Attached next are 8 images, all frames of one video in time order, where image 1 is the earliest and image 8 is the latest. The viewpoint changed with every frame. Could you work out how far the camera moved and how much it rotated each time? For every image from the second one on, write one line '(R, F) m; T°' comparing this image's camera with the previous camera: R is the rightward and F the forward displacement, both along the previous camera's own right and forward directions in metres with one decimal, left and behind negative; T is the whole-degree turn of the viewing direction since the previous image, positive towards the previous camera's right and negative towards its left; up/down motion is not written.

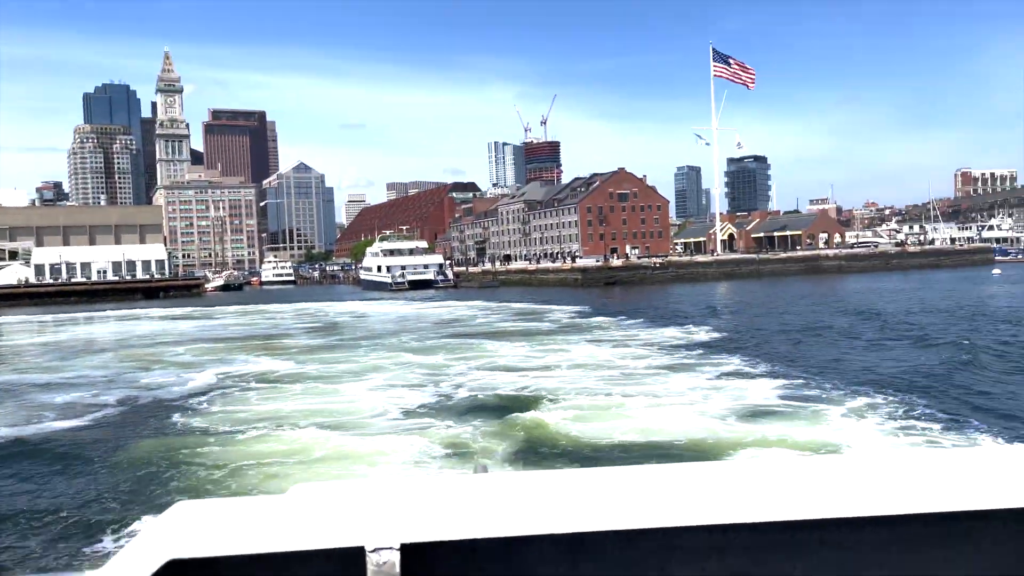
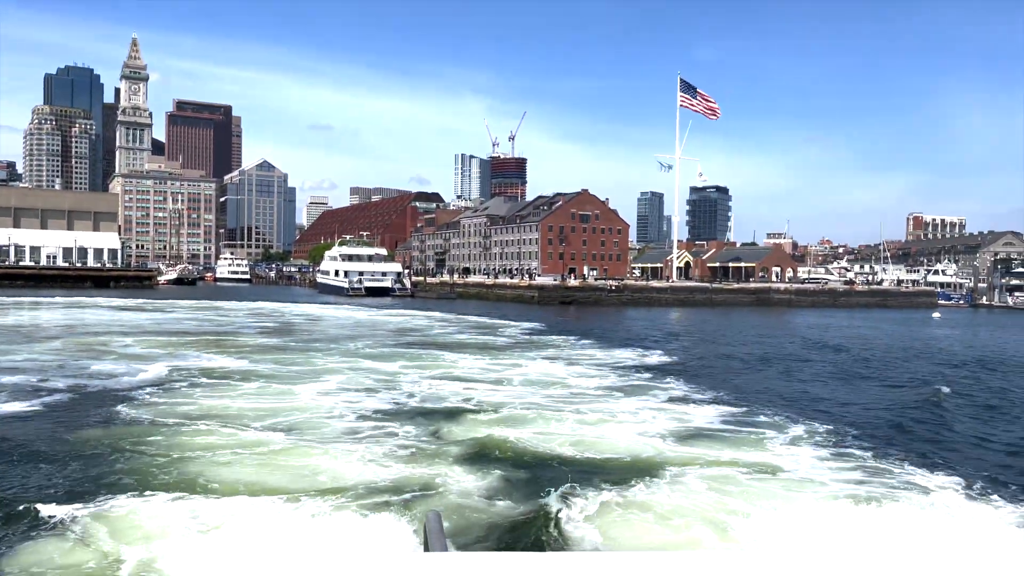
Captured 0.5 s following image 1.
(+0.1, -0.5) m; +3°
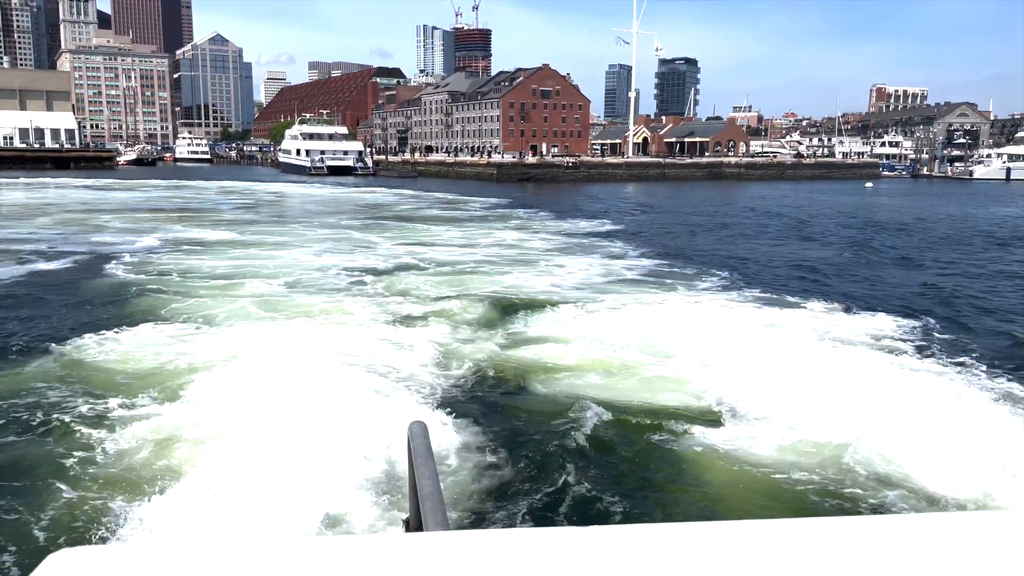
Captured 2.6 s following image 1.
(+0.5, -3.1) m; +2°
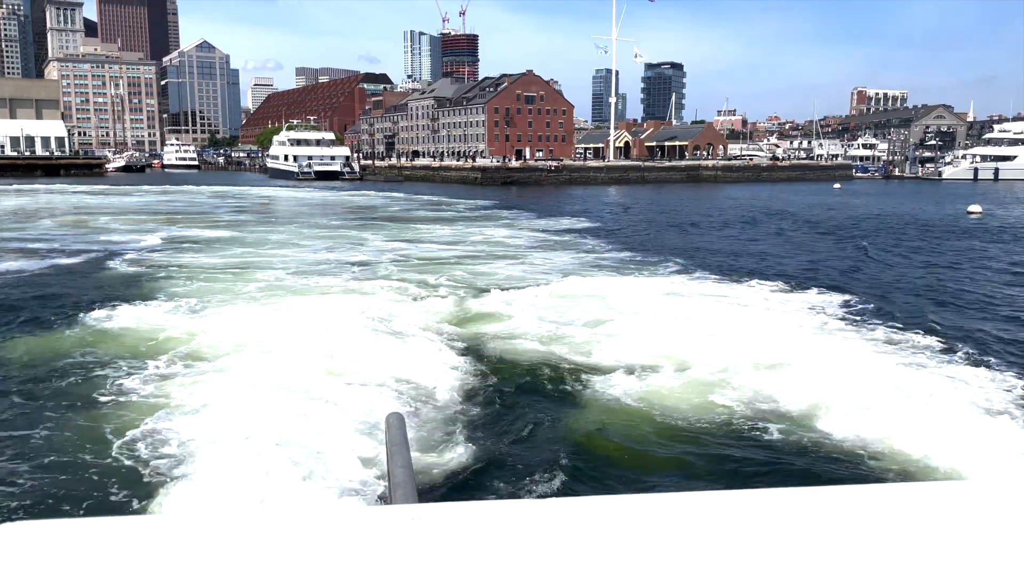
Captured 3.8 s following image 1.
(+0.4, -2.1) m; +1°
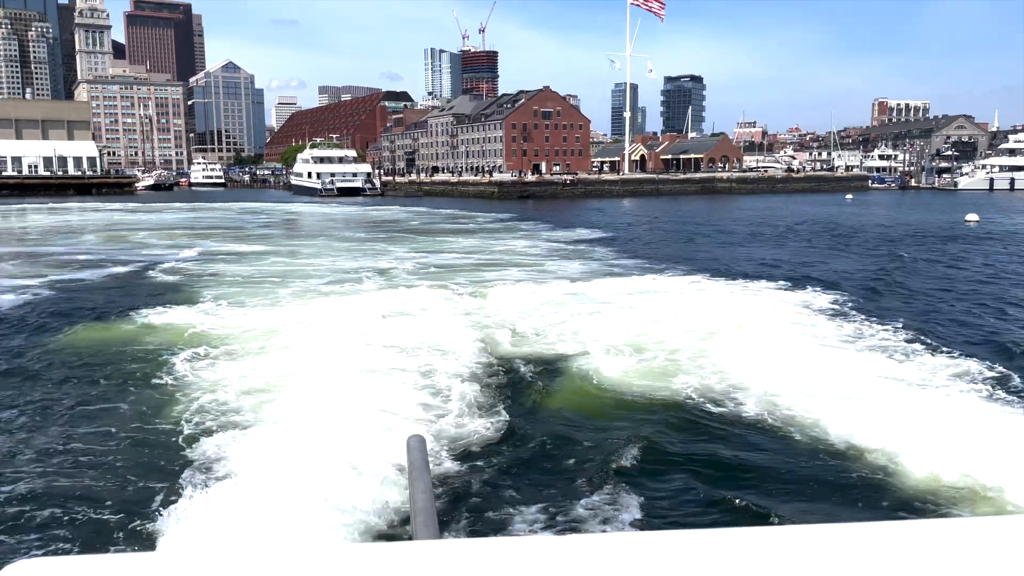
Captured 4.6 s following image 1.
(+0.3, -1.4) m; -2°
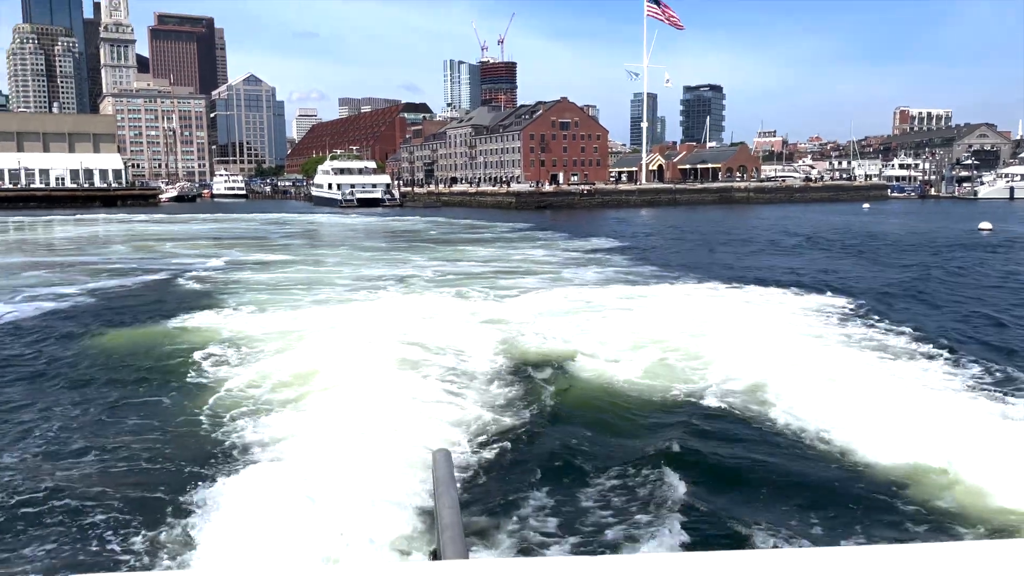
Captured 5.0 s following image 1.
(0.0, -0.5) m; -1°
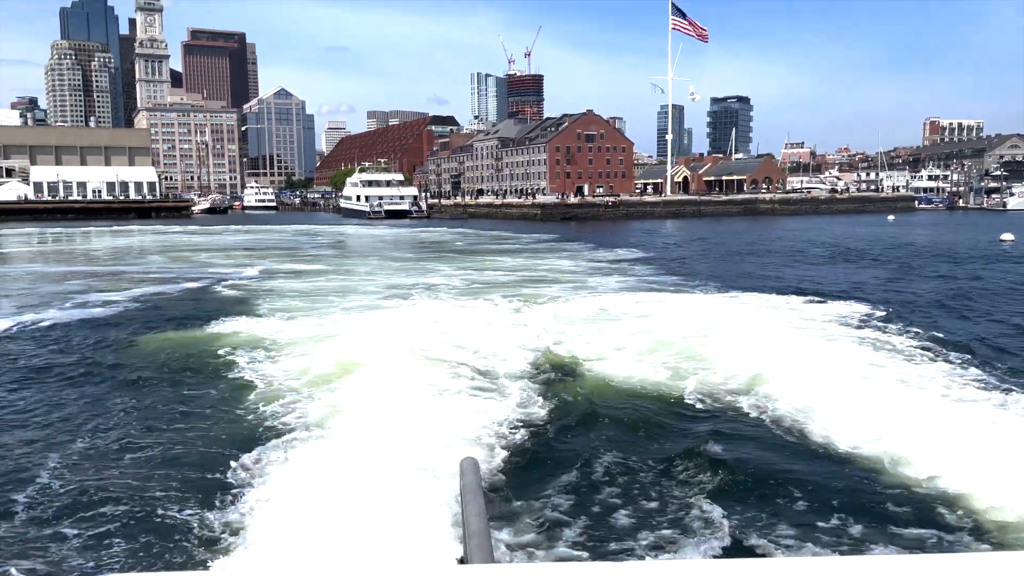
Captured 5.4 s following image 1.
(+0.1, -0.7) m; -2°
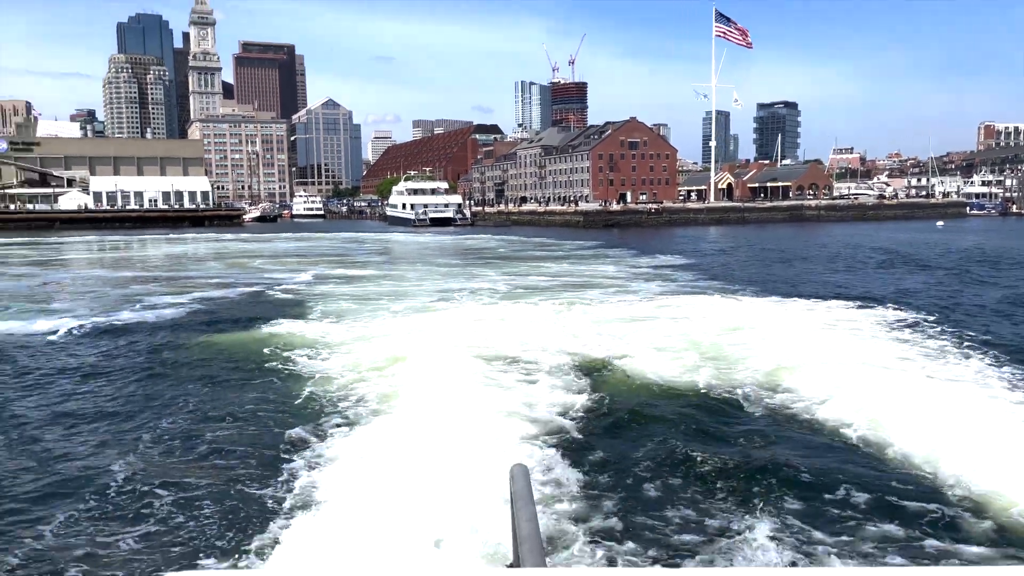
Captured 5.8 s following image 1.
(+0.1, -0.7) m; -3°
